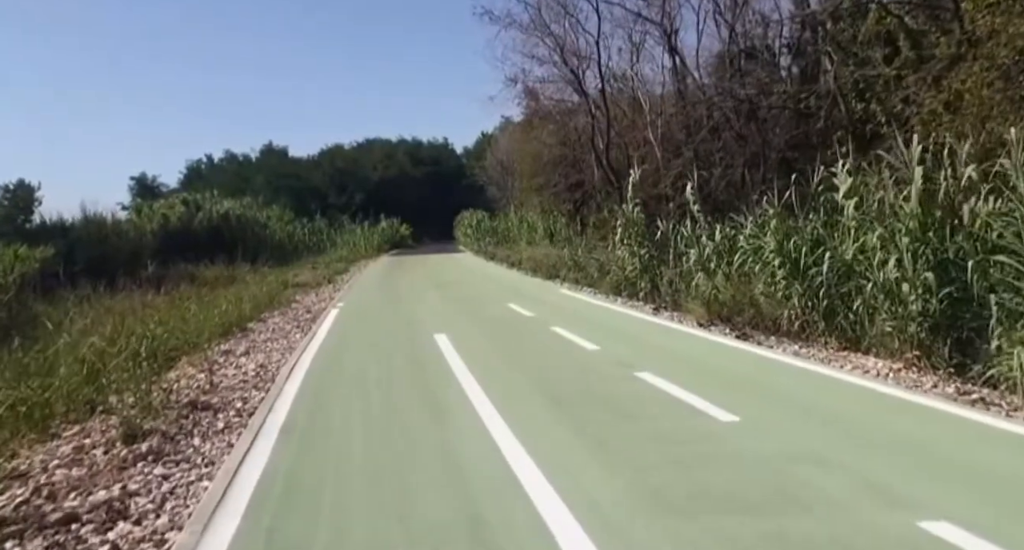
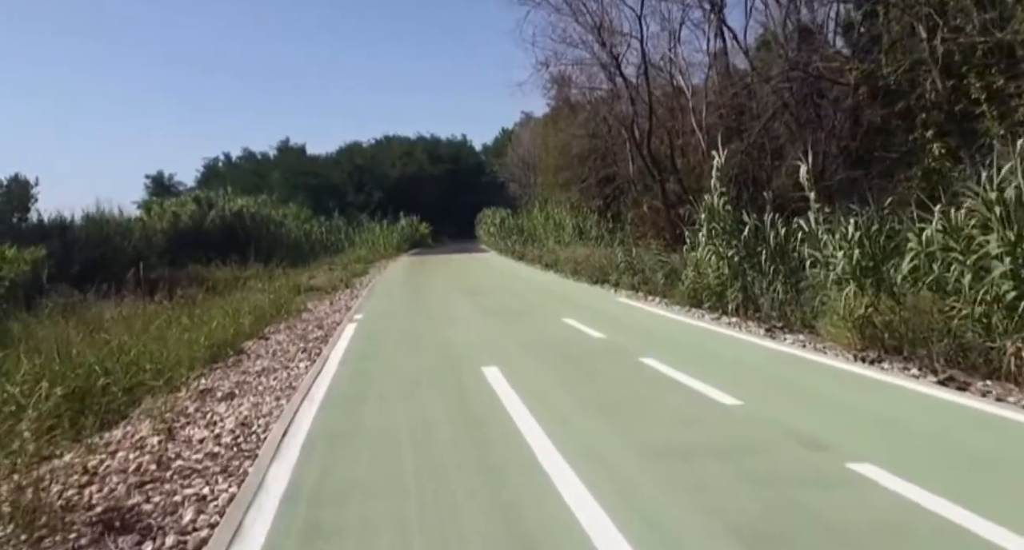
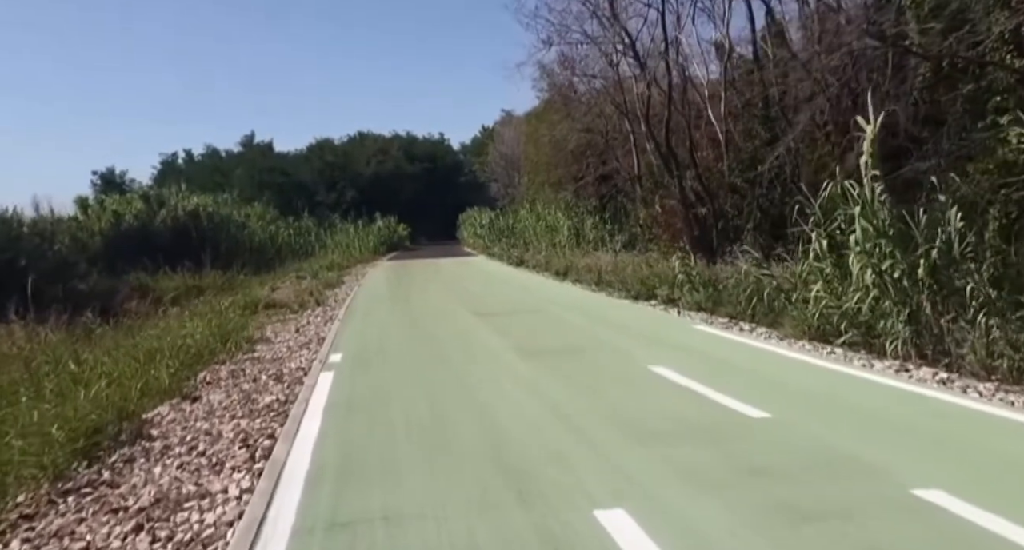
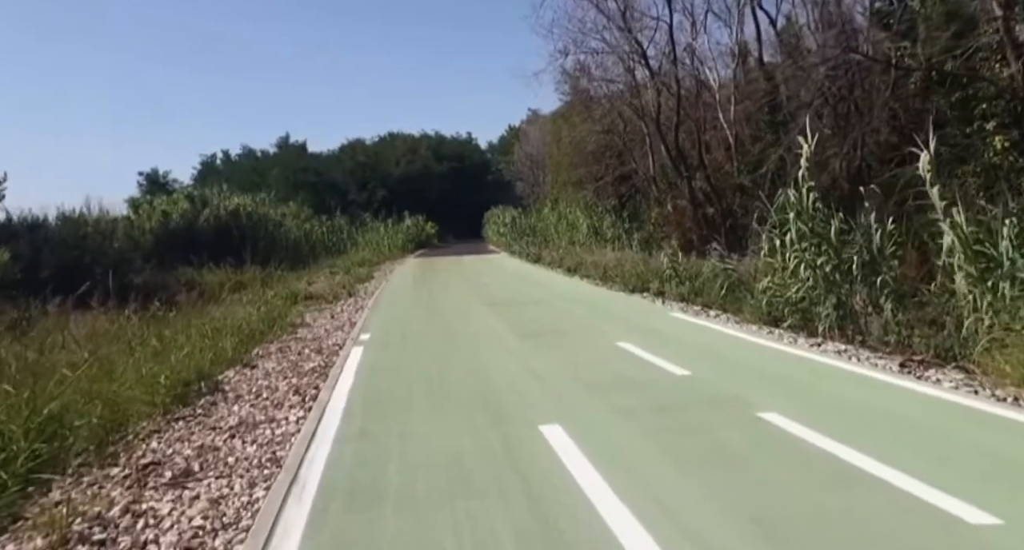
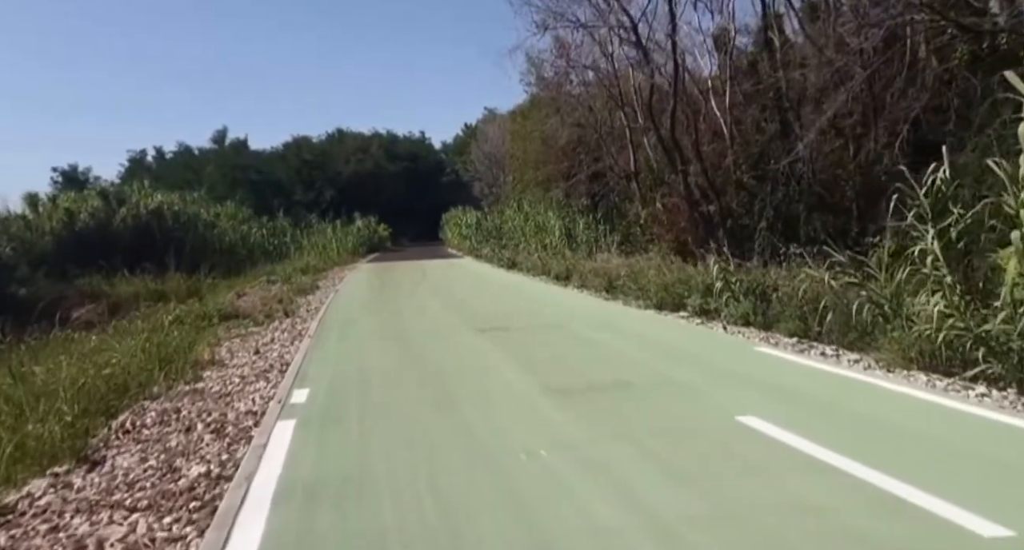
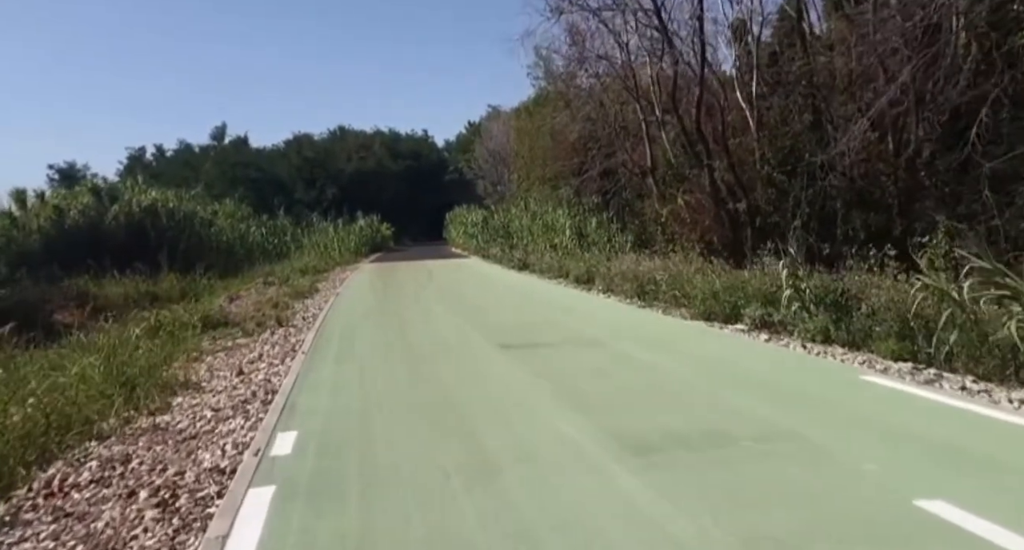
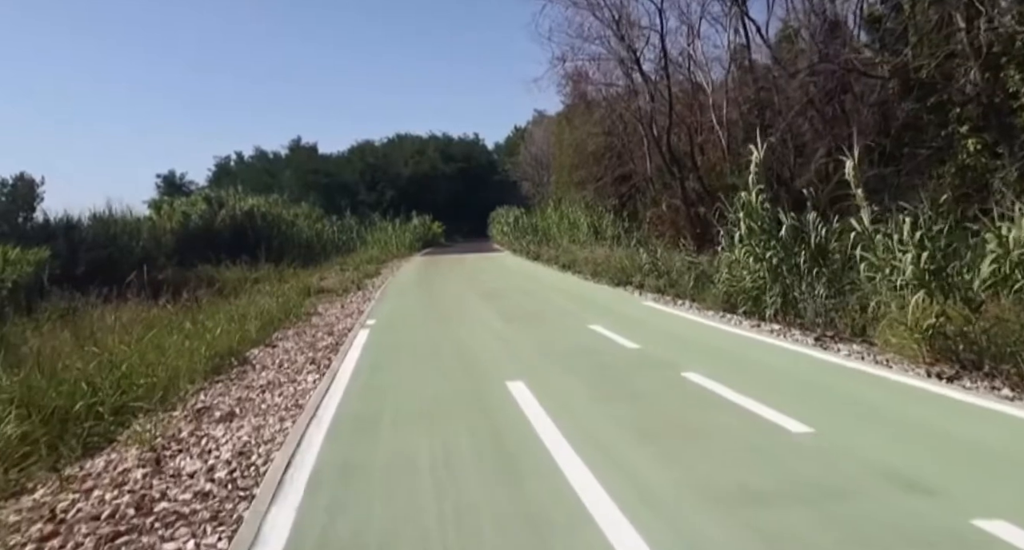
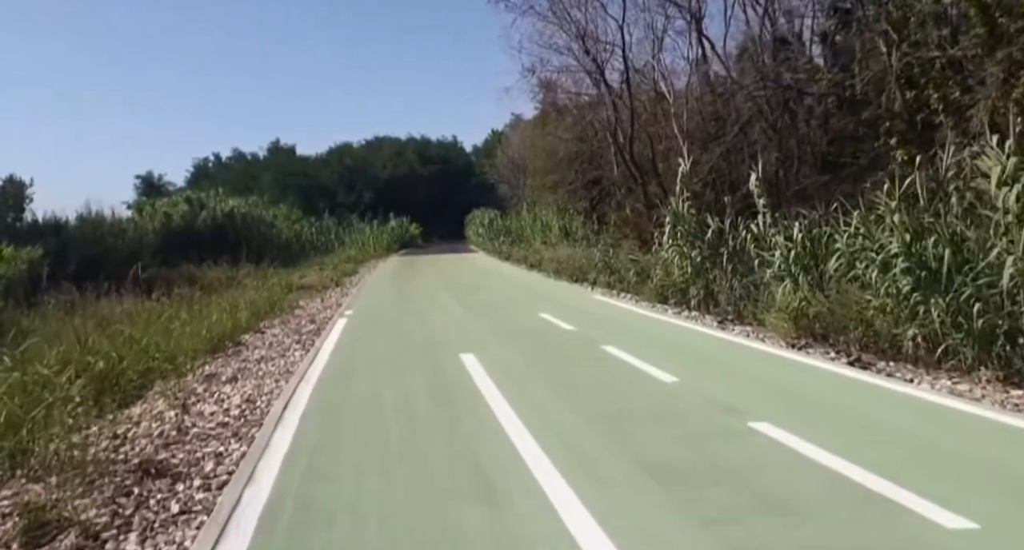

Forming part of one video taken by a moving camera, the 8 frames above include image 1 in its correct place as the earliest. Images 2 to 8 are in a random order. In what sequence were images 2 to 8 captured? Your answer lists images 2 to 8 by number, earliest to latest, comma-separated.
8, 2, 7, 4, 3, 5, 6
